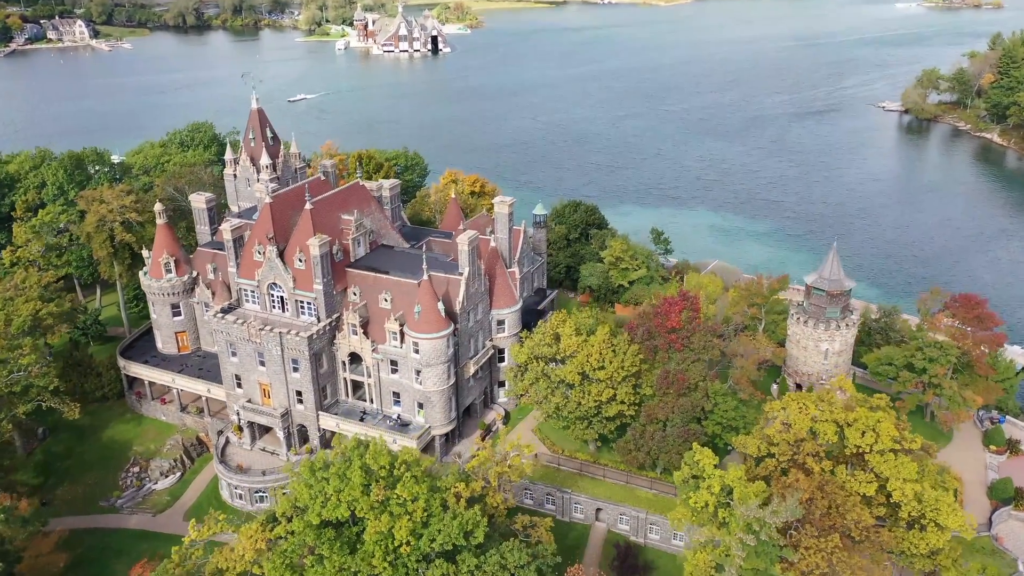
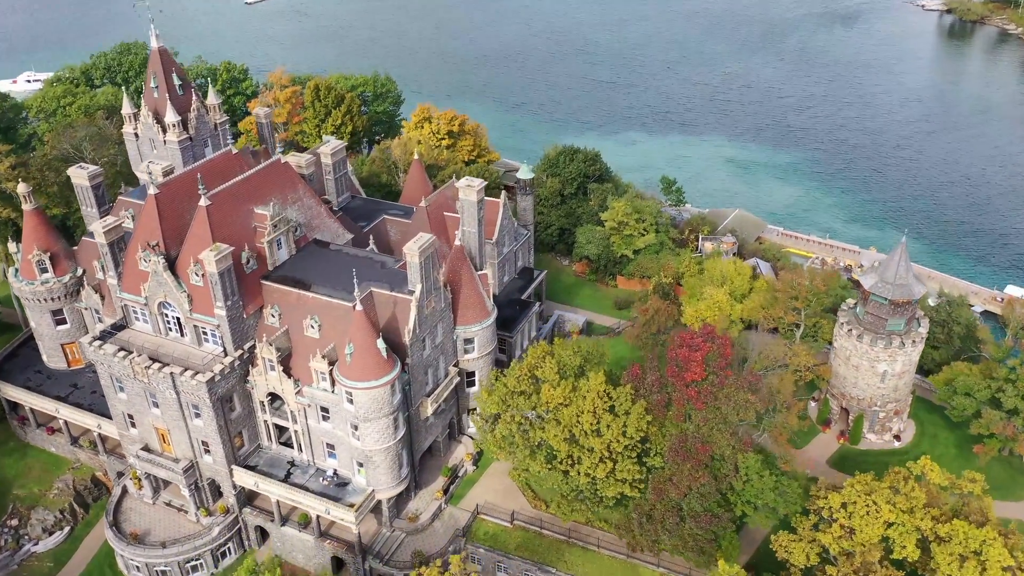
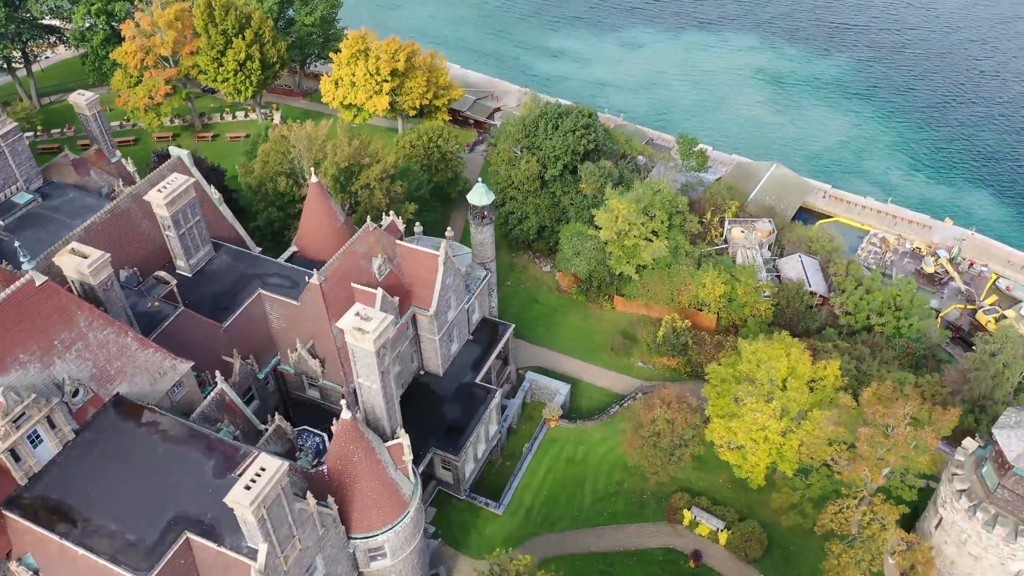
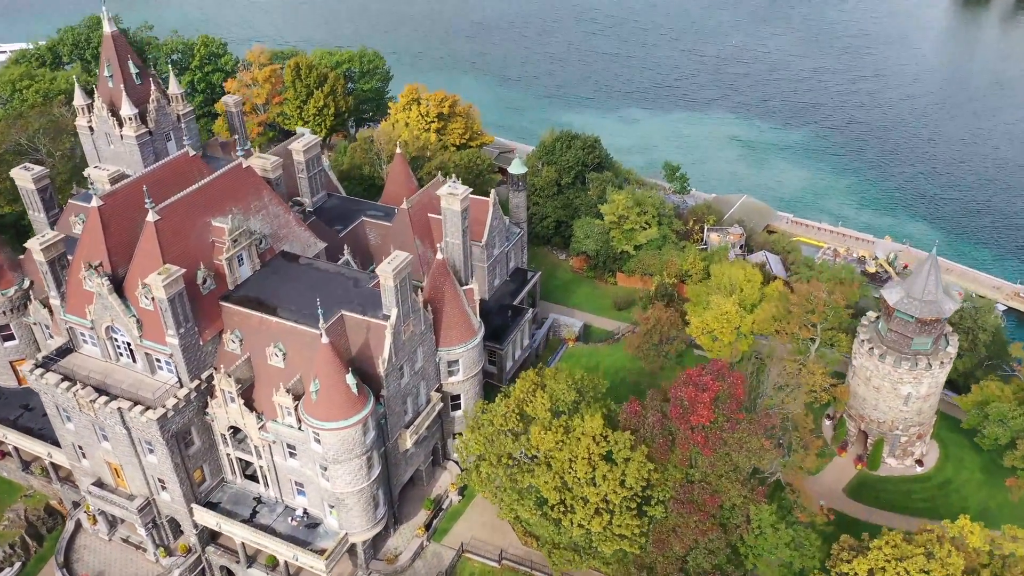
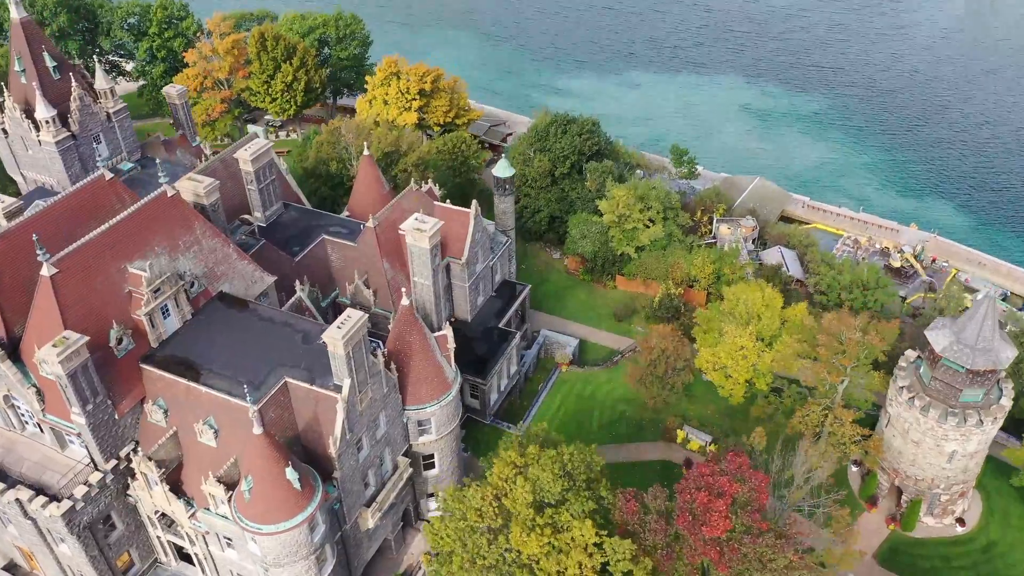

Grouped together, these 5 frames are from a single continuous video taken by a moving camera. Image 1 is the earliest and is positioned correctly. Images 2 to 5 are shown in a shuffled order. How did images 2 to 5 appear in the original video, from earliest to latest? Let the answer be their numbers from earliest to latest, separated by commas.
2, 4, 5, 3
